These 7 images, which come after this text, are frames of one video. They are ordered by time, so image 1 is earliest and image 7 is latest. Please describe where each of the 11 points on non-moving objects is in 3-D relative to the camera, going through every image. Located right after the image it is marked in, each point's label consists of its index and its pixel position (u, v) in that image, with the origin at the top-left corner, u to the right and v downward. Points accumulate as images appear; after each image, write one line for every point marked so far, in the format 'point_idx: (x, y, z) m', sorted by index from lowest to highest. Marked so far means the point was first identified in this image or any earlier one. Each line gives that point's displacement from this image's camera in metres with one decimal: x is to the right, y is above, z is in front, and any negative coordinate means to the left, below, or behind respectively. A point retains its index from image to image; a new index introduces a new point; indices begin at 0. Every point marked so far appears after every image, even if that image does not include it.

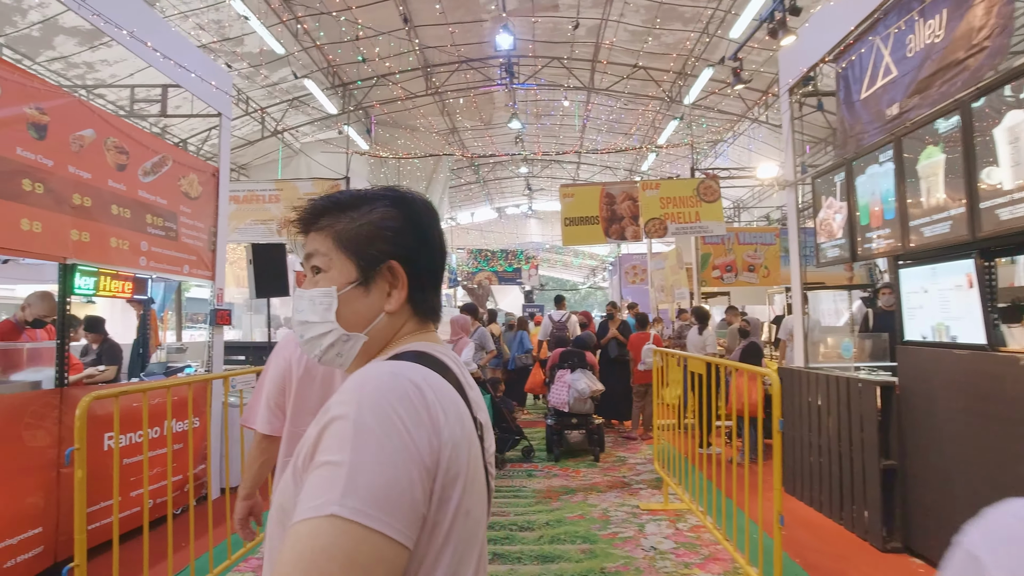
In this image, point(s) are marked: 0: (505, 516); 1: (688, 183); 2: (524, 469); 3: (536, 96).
0: (0.0, -1.8, +4.3) m
1: (+2.6, +1.6, +8.4) m
2: (+0.1, -1.9, +5.8) m
3: (+0.5, +3.9, +11.3) m
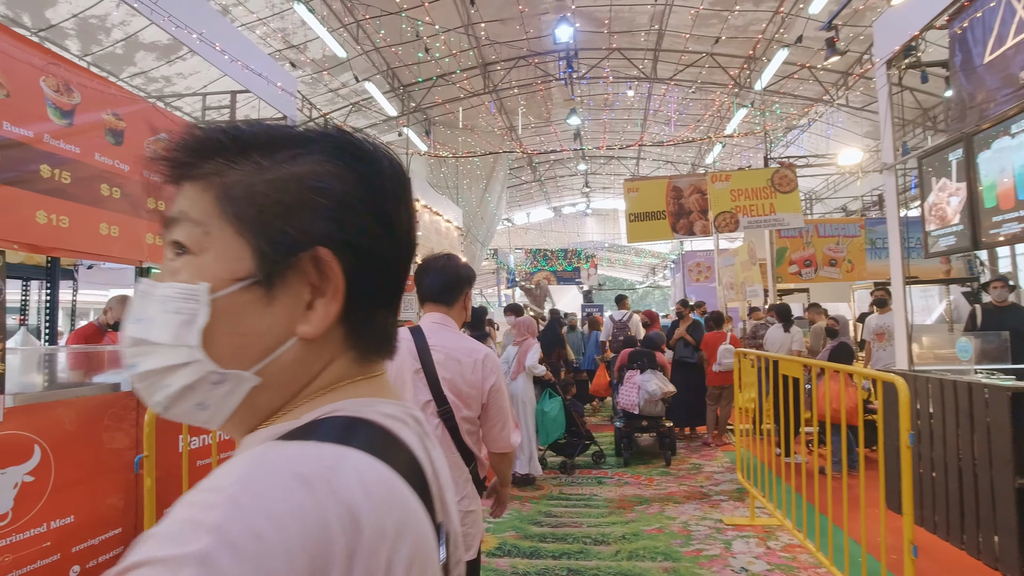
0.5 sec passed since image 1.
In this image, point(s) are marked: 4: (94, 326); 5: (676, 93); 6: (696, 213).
0: (+0.5, -1.7, +4.1) m
1: (+3.5, +1.6, +7.9) m
2: (+0.8, -1.9, +5.5) m
3: (+1.7, +3.9, +11.0) m
4: (-3.0, -0.3, +4.0) m
5: (+3.1, +3.8, +10.7) m
6: (+2.7, +1.1, +8.1) m
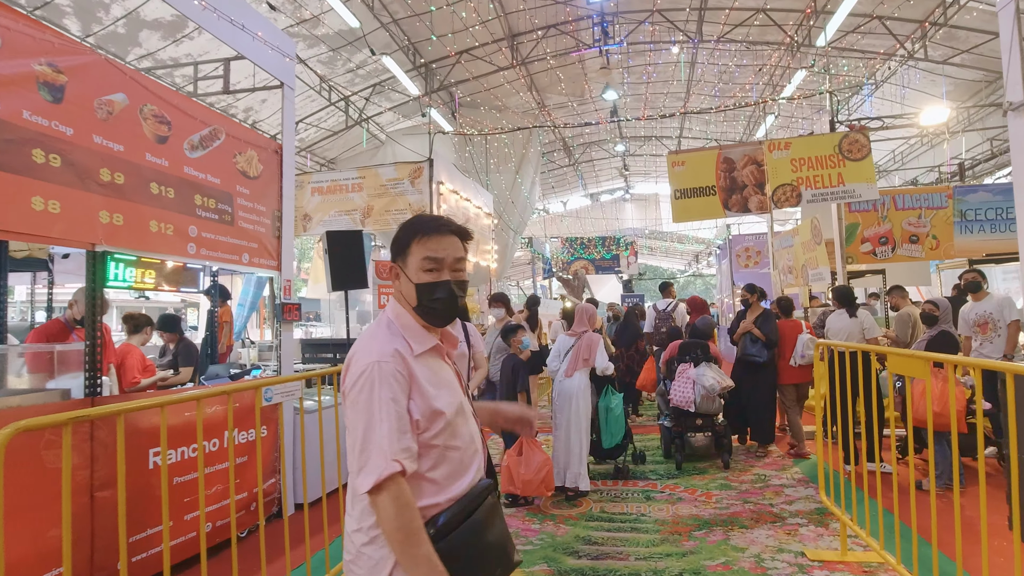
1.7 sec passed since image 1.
0: (+0.7, -1.6, +3.3) m
1: (+3.9, +1.8, +6.9) m
2: (+1.1, -1.7, +4.8) m
3: (+2.3, +4.2, +10.1) m
4: (-2.8, -0.2, +3.5) m
5: (+3.7, +4.0, +9.7) m
6: (+3.1, +1.3, +7.2) m
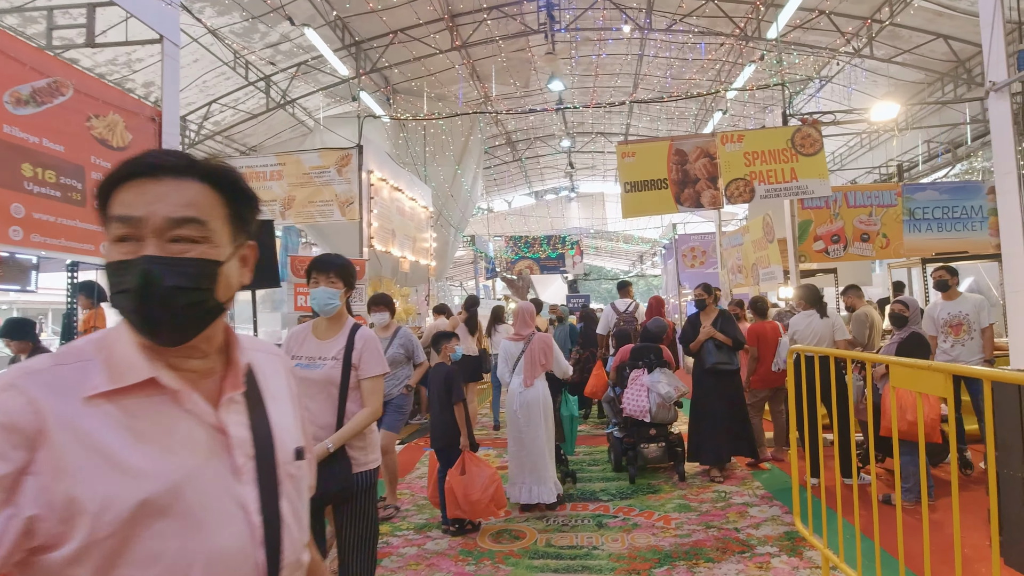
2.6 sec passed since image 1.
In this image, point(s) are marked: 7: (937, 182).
0: (+0.3, -1.6, +2.8) m
1: (+3.2, +1.9, +6.6) m
2: (+0.6, -1.7, +4.2) m
3: (+1.2, +4.2, +9.6) m
4: (-3.2, -0.2, +2.5) m
5: (+2.7, +4.0, +9.4) m
6: (+2.3, +1.3, +6.8) m
7: (+5.1, +1.3, +6.7) m
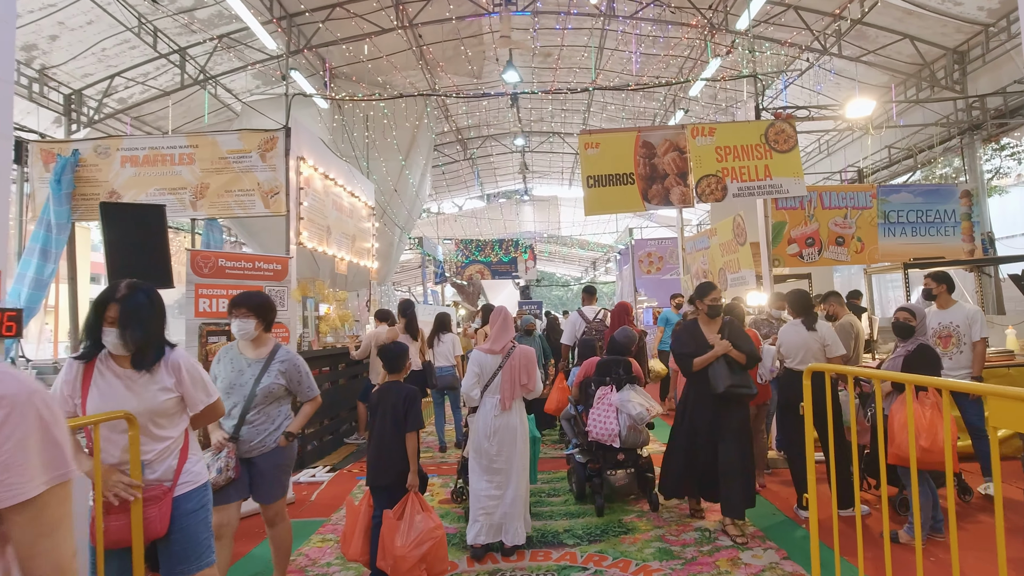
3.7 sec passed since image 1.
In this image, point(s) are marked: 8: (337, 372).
0: (+0.1, -1.6, +2.0) m
1: (+2.7, +1.8, +6.1) m
2: (+0.3, -1.7, +3.5) m
3: (+0.5, +4.1, +9.0) m
4: (-3.3, -0.2, +1.5) m
5: (+1.9, +3.9, +8.9) m
6: (+1.8, +1.3, +6.2) m
7: (+4.5, +1.2, +6.3) m
8: (-2.3, -1.1, +7.2) m
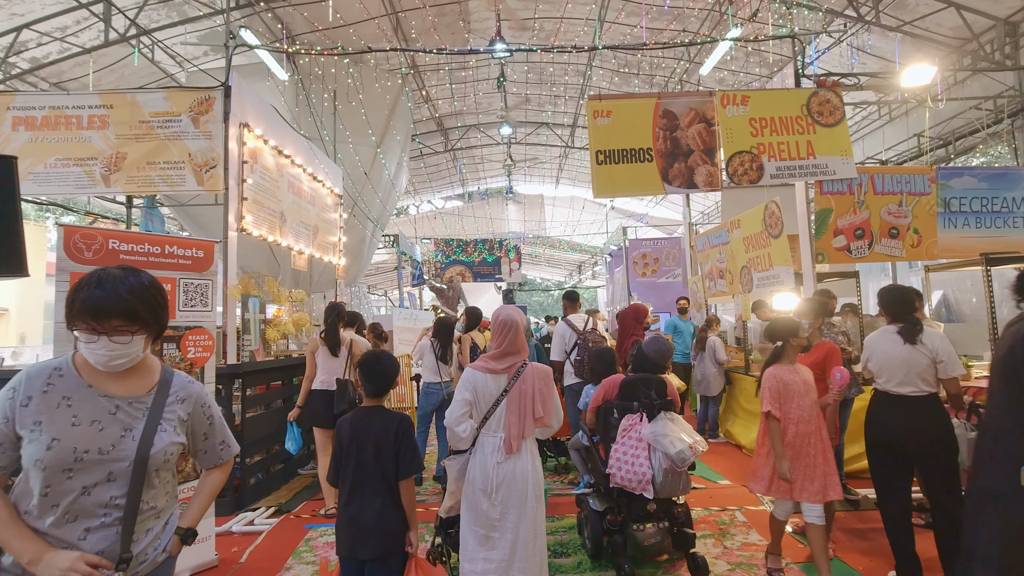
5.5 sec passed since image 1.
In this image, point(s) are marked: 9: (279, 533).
0: (+0.2, -1.6, +0.8) m
1: (+2.6, +1.8, +5.1) m
2: (+0.3, -1.7, +2.3) m
3: (+0.3, +4.1, +7.9) m
4: (-3.2, -0.1, +0.2) m
5: (+1.8, +3.9, +7.9) m
6: (+1.7, +1.3, +5.2) m
7: (+4.5, +1.2, +5.4) m
8: (-2.4, -1.1, +6.0) m
9: (-1.8, -1.9, +4.3) m
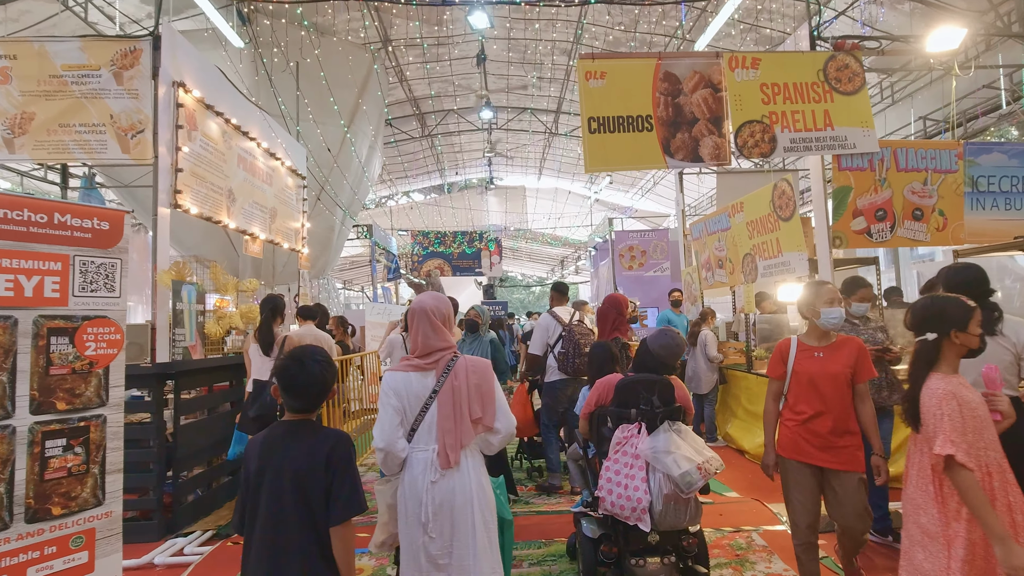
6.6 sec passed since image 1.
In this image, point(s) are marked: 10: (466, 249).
0: (+0.2, -1.5, +0.2) m
1: (+2.4, +1.9, +4.5) m
2: (+0.2, -1.6, +1.7) m
3: (+0.1, +4.2, +7.2) m
4: (-3.2, 0.0, -0.5) m
5: (+1.5, +4.0, +7.2) m
6: (+1.6, +1.4, +4.6) m
7: (+4.3, +1.3, +4.9) m
8: (-2.6, -0.9, +5.2) m
9: (-1.9, -1.8, +3.6) m
10: (-1.3, +1.0, +15.1) m
